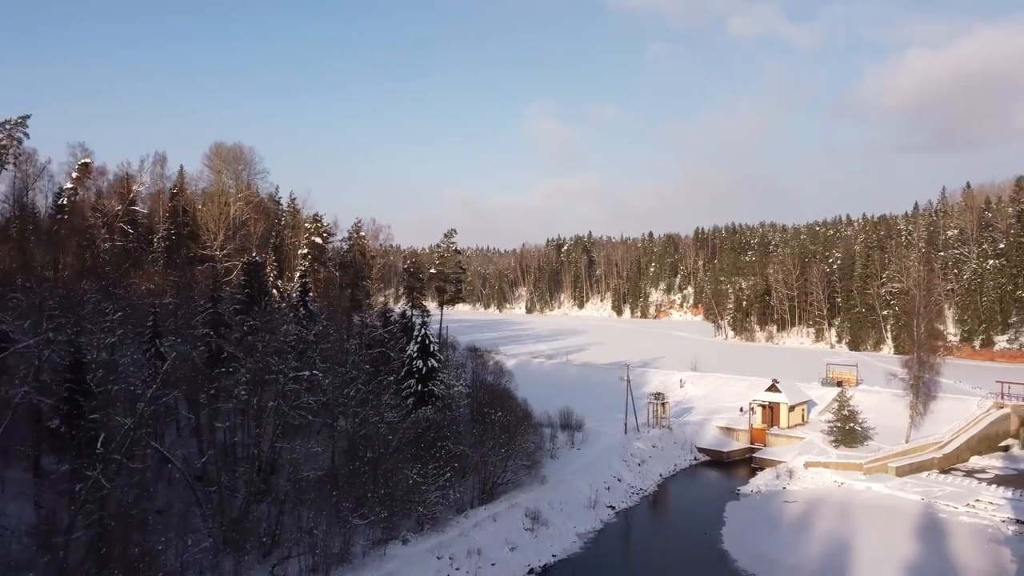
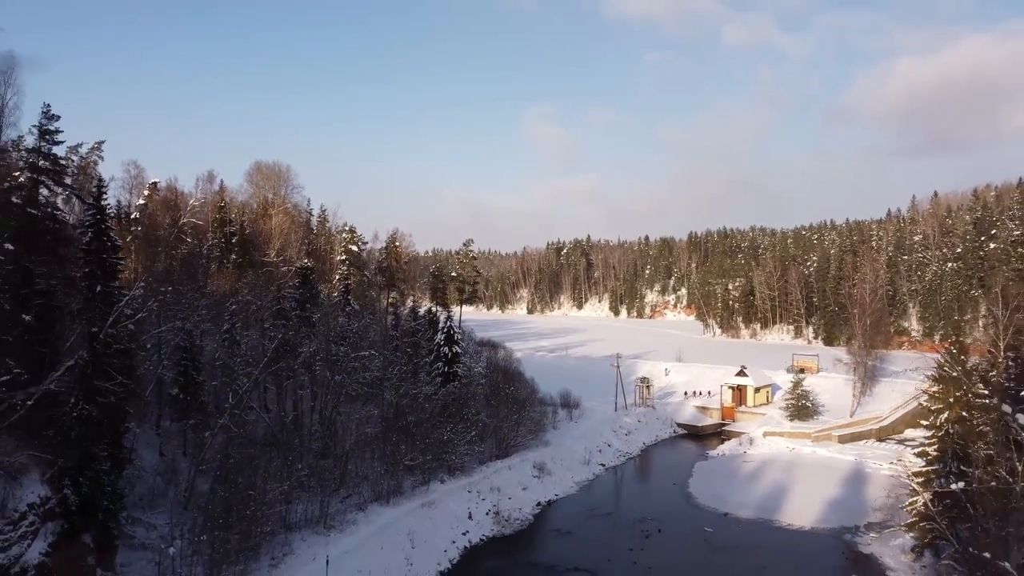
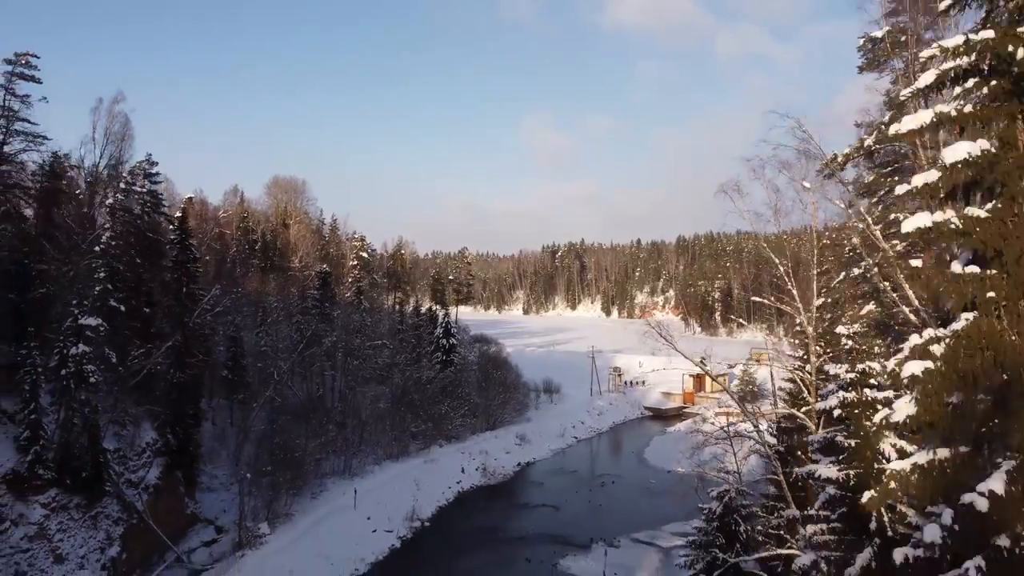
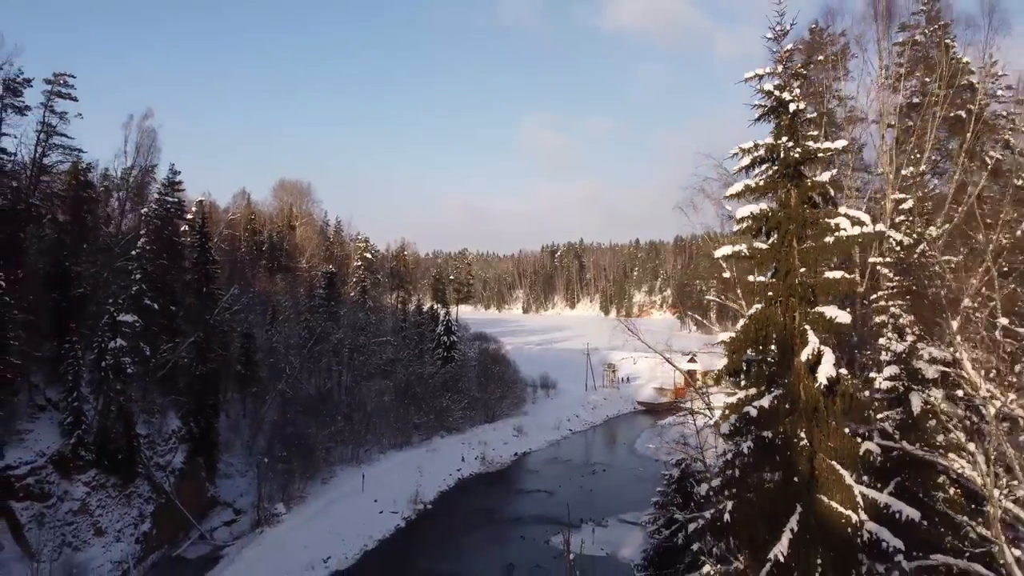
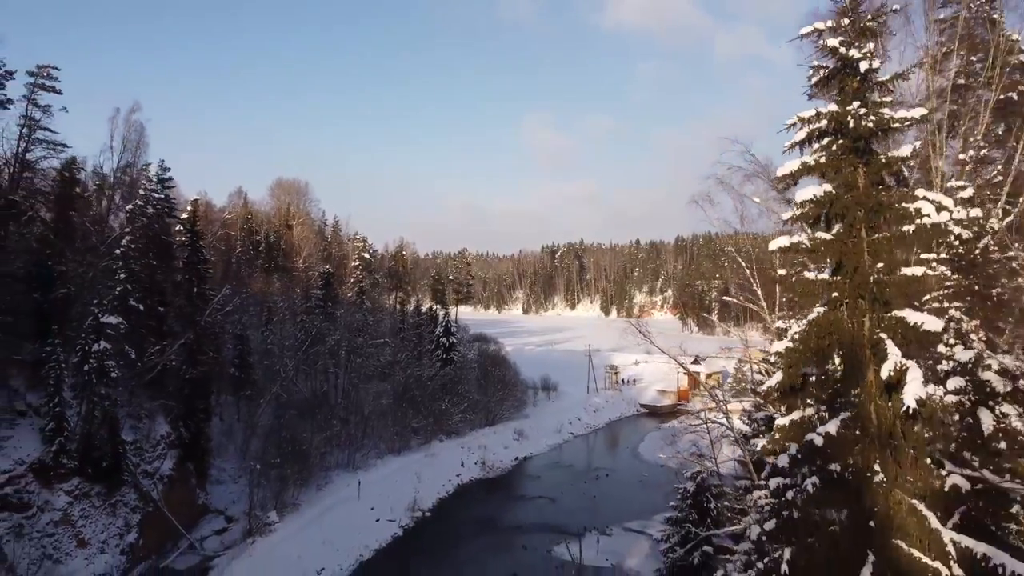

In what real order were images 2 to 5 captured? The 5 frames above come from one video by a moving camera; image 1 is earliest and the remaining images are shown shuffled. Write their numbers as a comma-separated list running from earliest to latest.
2, 3, 5, 4
